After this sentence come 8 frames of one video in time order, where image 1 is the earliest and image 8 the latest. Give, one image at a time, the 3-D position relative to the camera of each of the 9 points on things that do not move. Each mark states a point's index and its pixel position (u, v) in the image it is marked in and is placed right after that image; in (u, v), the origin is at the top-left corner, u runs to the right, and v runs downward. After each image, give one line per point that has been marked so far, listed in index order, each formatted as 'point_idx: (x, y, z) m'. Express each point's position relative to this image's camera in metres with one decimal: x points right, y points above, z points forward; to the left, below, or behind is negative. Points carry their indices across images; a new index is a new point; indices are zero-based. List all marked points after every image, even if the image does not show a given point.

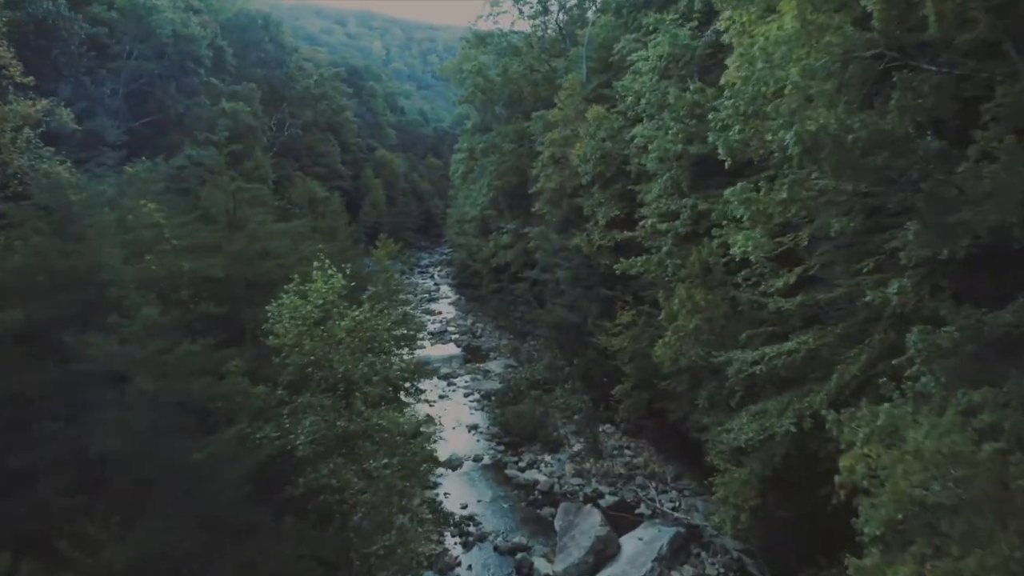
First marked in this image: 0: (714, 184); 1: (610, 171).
0: (+3.5, +1.7, +15.5) m
1: (+2.1, +2.5, +19.7) m
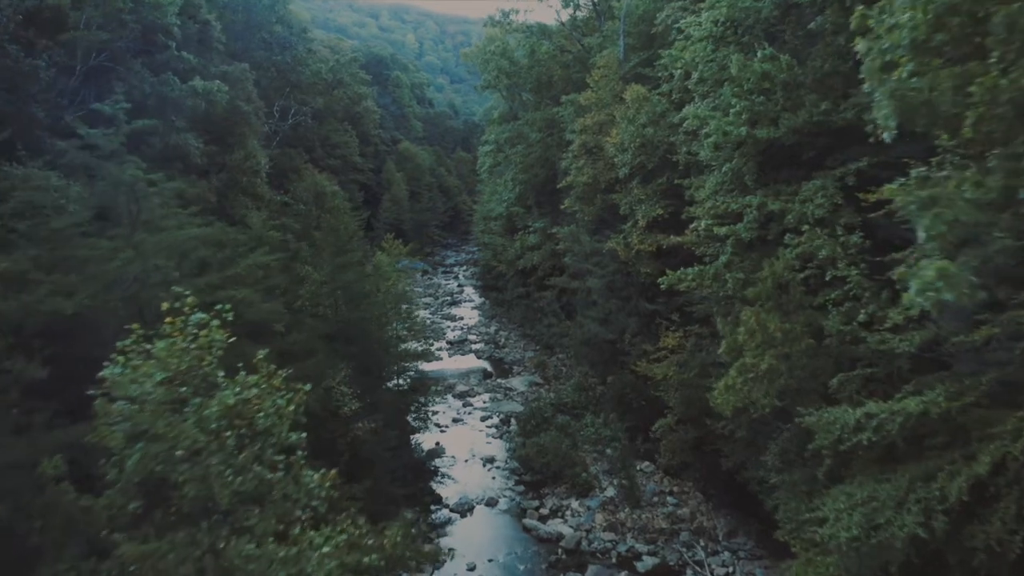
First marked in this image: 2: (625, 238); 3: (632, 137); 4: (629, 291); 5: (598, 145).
0: (+3.8, +1.5, +12.3) m
1: (+2.6, +2.3, +16.5) m
2: (+2.2, +1.0, +17.4) m
3: (+2.2, +2.8, +16.6) m
4: (+2.4, -0.1, +18.1) m
5: (+1.8, +3.0, +18.9) m
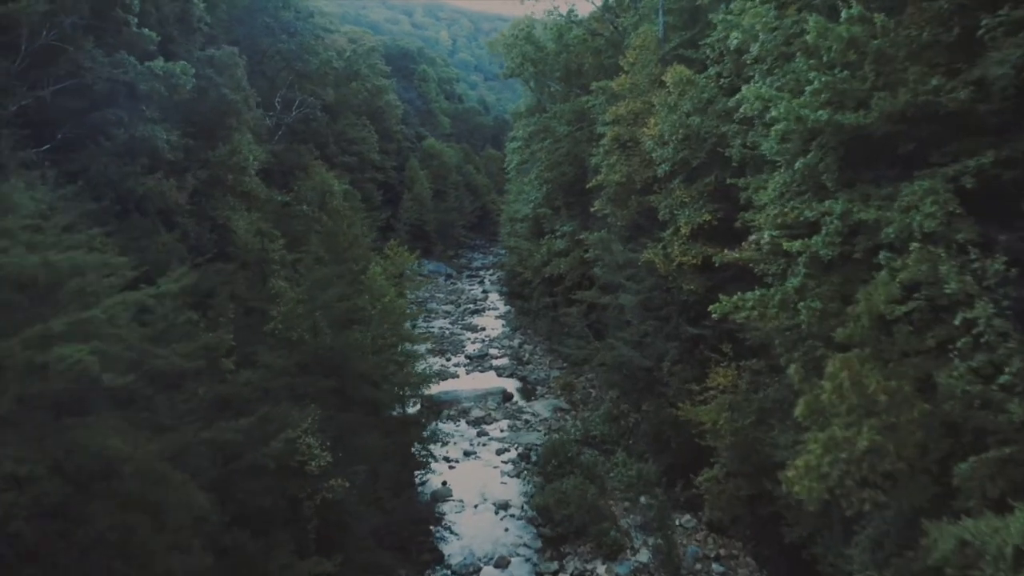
0: (+3.9, +1.1, +9.5) m
1: (+2.8, +1.9, +13.7) m
2: (+2.5, +0.7, +14.6) m
3: (+2.5, +2.5, +13.9) m
4: (+2.7, -0.4, +15.3) m
5: (+2.2, +2.7, +16.1) m
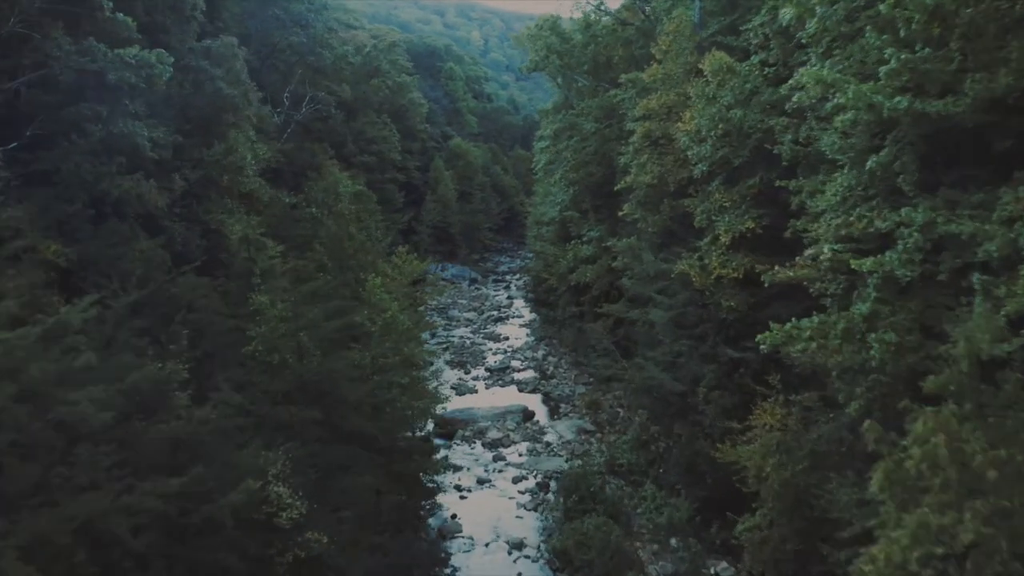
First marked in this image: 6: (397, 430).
0: (+3.9, +0.9, +7.7) m
1: (+3.0, +1.7, +11.9) m
2: (+2.7, +0.4, +12.8) m
3: (+2.7, +2.3, +12.1) m
4: (+2.9, -0.6, +13.5) m
5: (+2.4, +2.4, +14.4) m
6: (-1.7, -2.1, +13.1) m
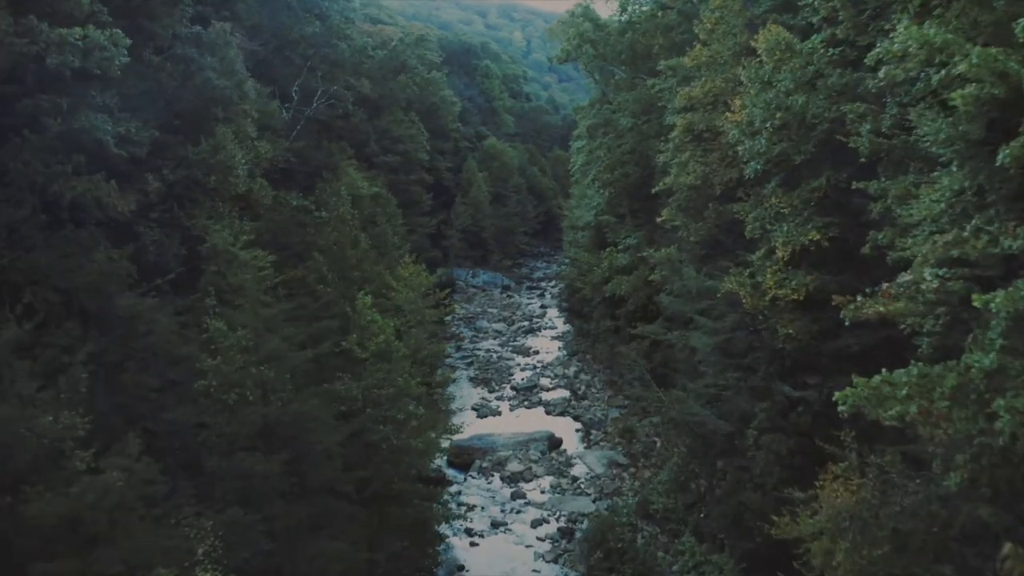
0: (+3.8, +0.6, +5.5) m
1: (+3.1, +1.4, +9.7) m
2: (+2.9, +0.1, +10.7) m
3: (+2.8, +2.0, +10.0) m
4: (+3.1, -0.9, +11.4) m
5: (+2.7, +2.2, +12.2) m
6: (-1.5, -2.3, +11.2) m
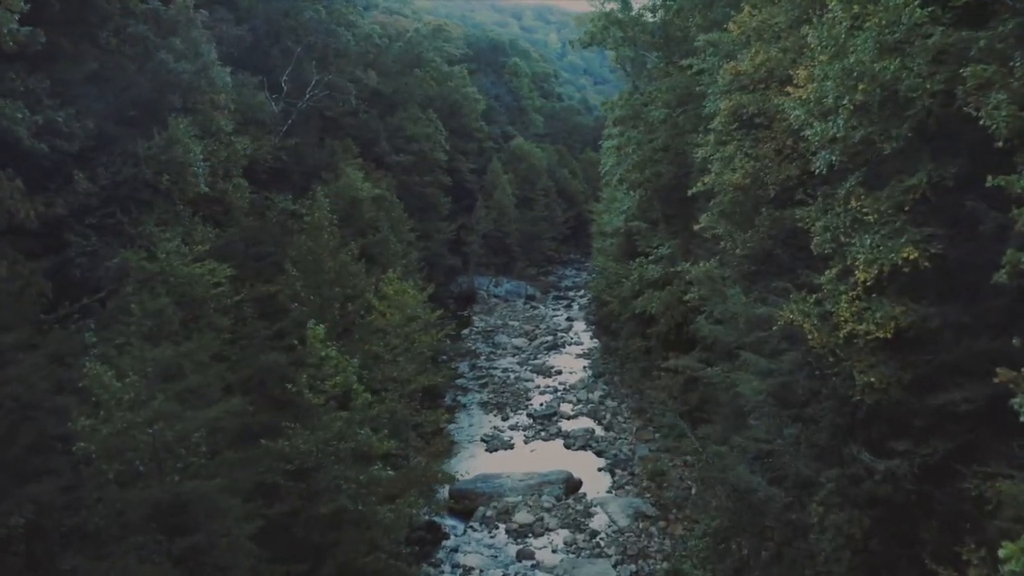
0: (+3.5, +0.4, +2.8) m
1: (+3.0, +1.2, +7.1) m
2: (+2.8, -0.1, +8.1) m
3: (+2.7, +1.7, +7.4) m
4: (+3.0, -1.2, +8.8) m
5: (+2.7, +1.9, +9.7) m
6: (-1.6, -2.6, +8.8) m
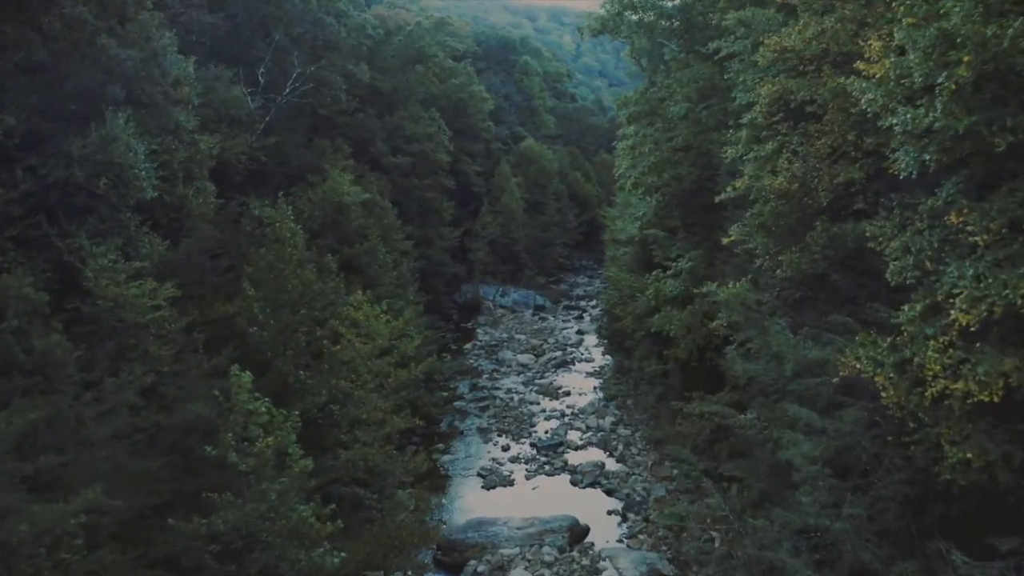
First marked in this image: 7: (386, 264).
0: (+3.3, +0.1, +0.9) m
1: (+2.8, +0.9, +5.2) m
2: (+2.6, -0.4, +6.1) m
3: (+2.5, +1.4, +5.4) m
4: (+2.9, -1.5, +6.8) m
5: (+2.5, +1.6, +7.7) m
6: (-1.8, -2.9, +6.9) m
7: (-2.4, +0.5, +17.4) m
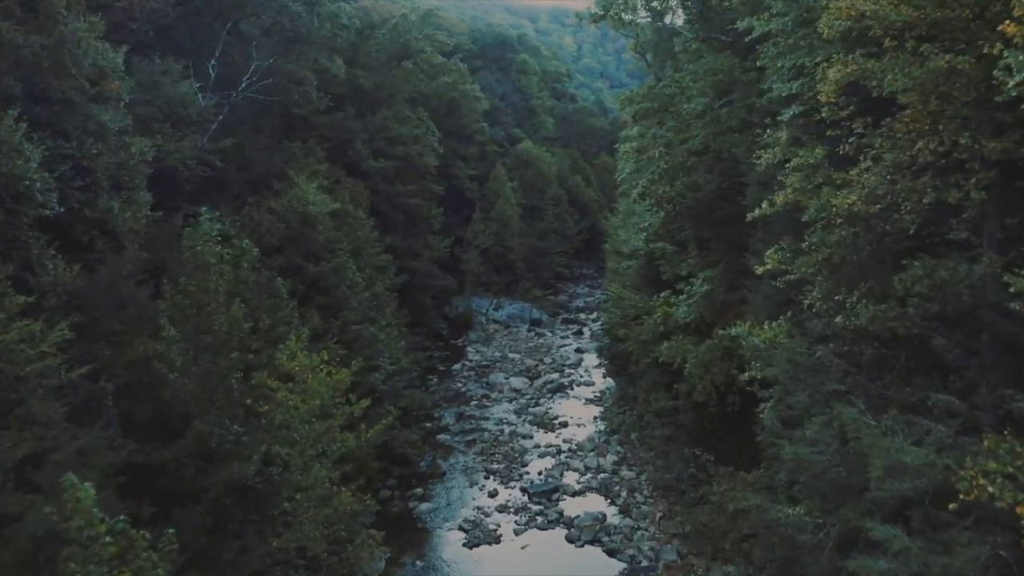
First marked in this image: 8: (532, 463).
0: (+3.1, -0.3, -1.3) m
1: (+2.6, +0.5, +3.1) m
2: (+2.4, -0.8, +4.0) m
3: (+2.3, +1.1, +3.3) m
4: (+2.7, -1.8, +4.7) m
5: (+2.3, +1.2, +5.6) m
6: (-2.0, -3.2, +4.7) m
7: (-2.6, +0.1, +15.3) m
8: (+0.4, -3.3, +16.8) m
